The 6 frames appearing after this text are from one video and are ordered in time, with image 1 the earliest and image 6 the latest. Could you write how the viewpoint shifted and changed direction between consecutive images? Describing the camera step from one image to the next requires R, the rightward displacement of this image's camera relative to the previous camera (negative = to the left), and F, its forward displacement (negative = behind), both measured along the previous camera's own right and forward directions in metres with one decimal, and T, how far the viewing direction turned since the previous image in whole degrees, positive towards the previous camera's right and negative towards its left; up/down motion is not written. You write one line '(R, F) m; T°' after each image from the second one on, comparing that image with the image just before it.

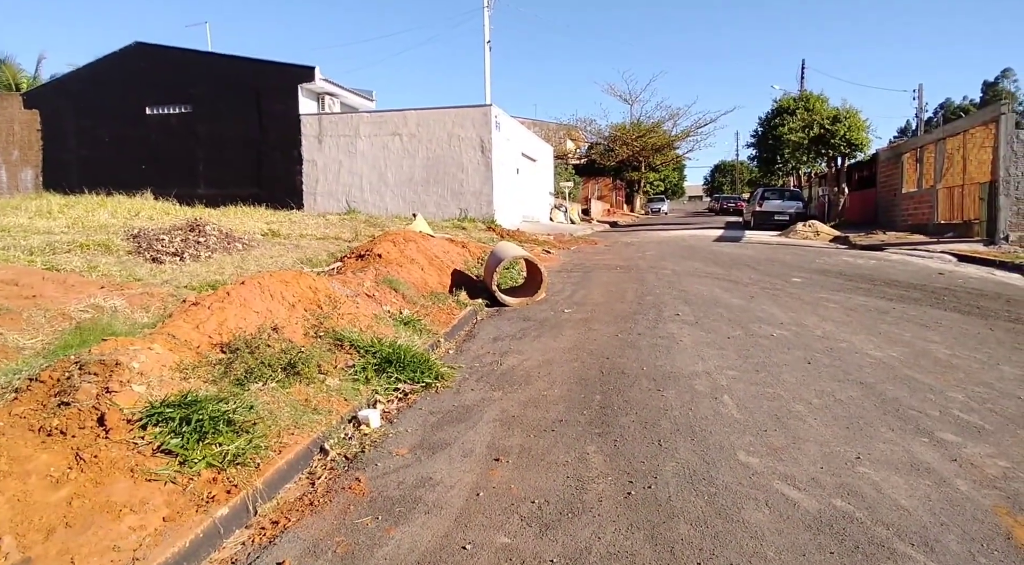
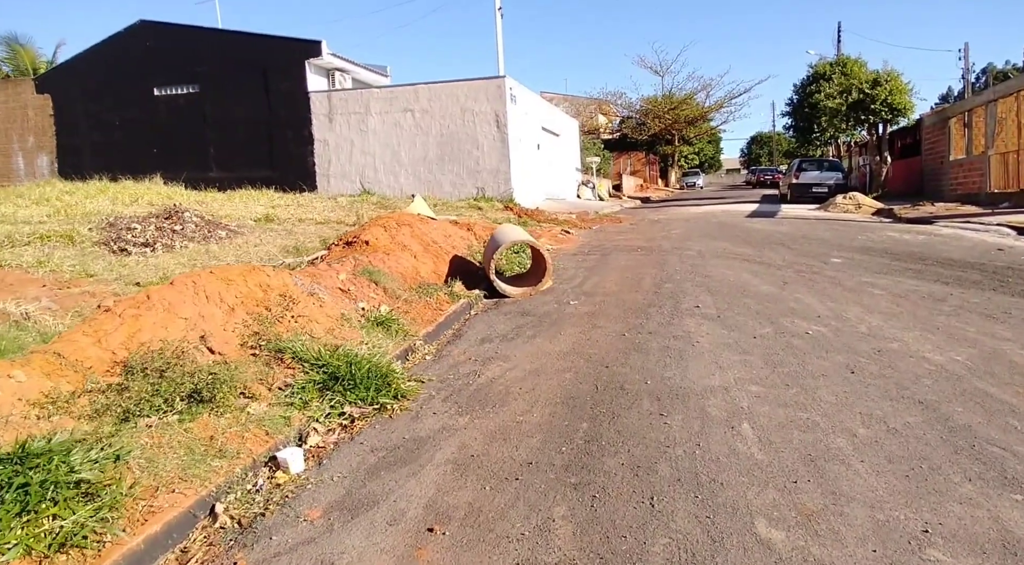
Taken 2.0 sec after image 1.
(+0.4, +0.9) m; -3°
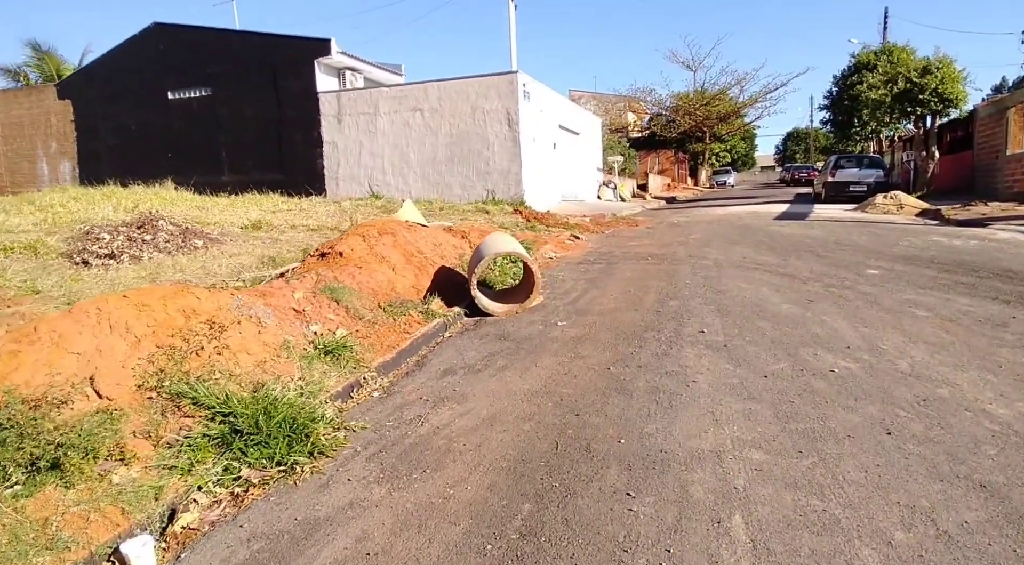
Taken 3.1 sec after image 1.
(+0.5, +0.8) m; -3°
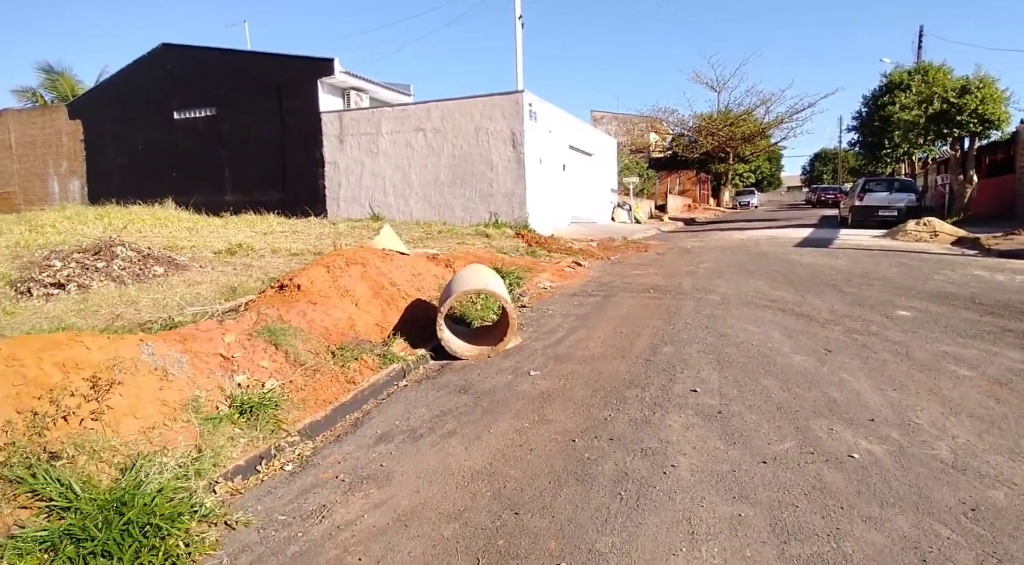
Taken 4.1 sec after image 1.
(+0.4, +0.8) m; -2°
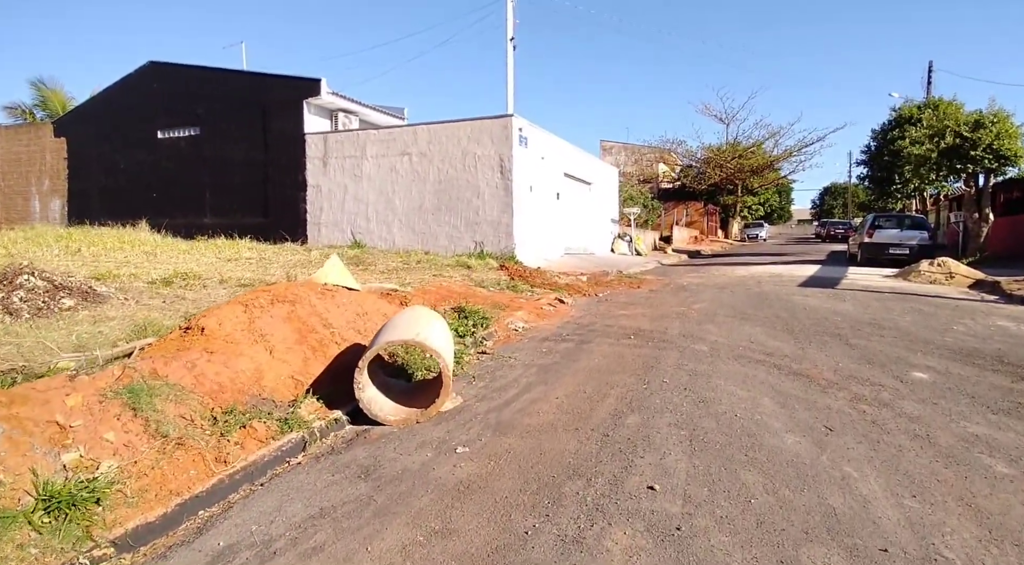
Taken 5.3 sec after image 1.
(+0.5, +1.0) m; -1°
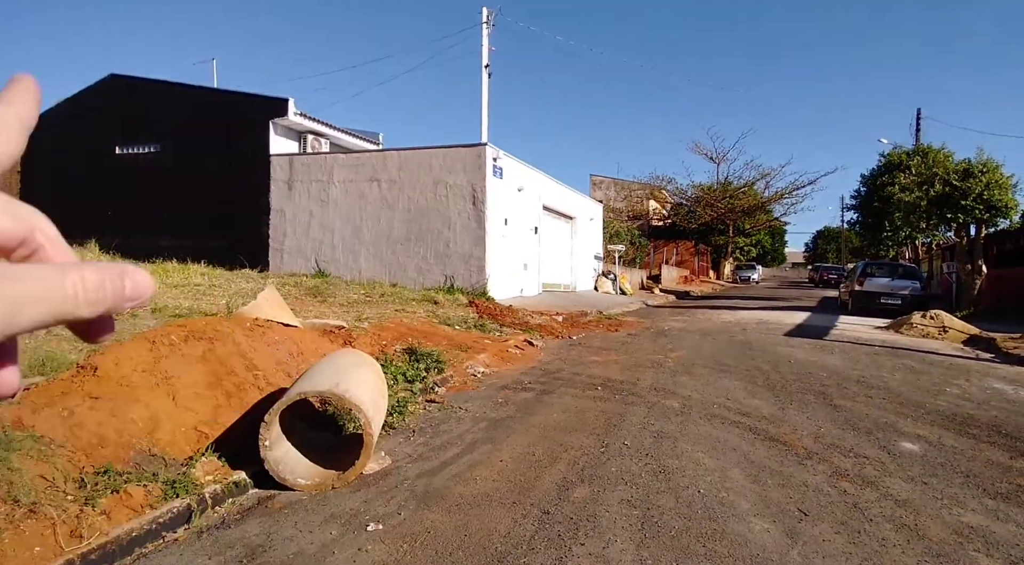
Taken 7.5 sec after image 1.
(+0.3, +0.6) m; +1°
